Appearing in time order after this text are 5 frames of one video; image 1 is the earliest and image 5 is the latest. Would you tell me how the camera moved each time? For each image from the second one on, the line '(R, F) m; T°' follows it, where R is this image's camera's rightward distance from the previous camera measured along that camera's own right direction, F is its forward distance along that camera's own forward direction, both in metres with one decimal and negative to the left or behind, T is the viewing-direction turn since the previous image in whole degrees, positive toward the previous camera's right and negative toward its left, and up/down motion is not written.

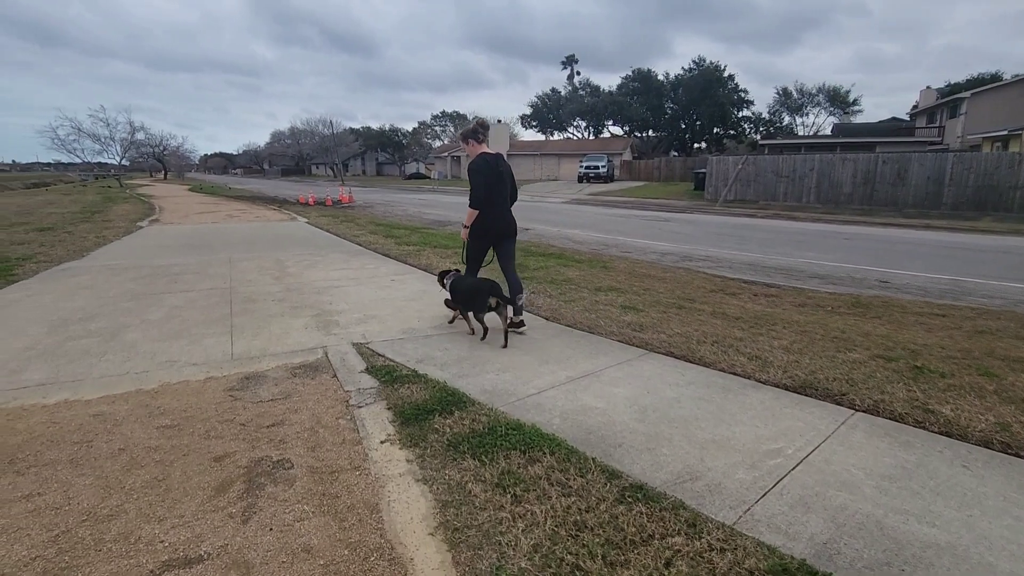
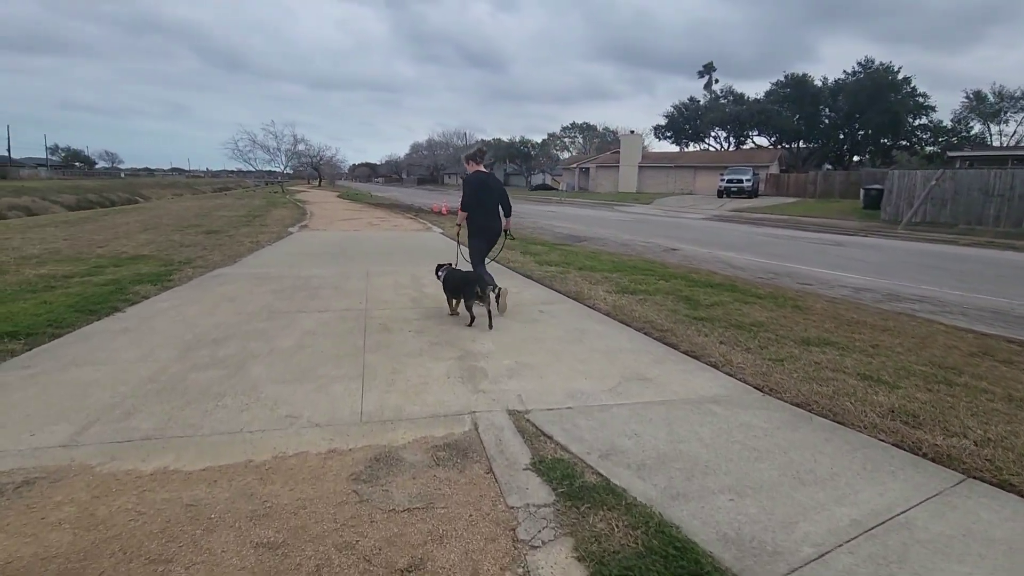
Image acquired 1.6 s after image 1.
(-0.6, +1.1) m; -13°
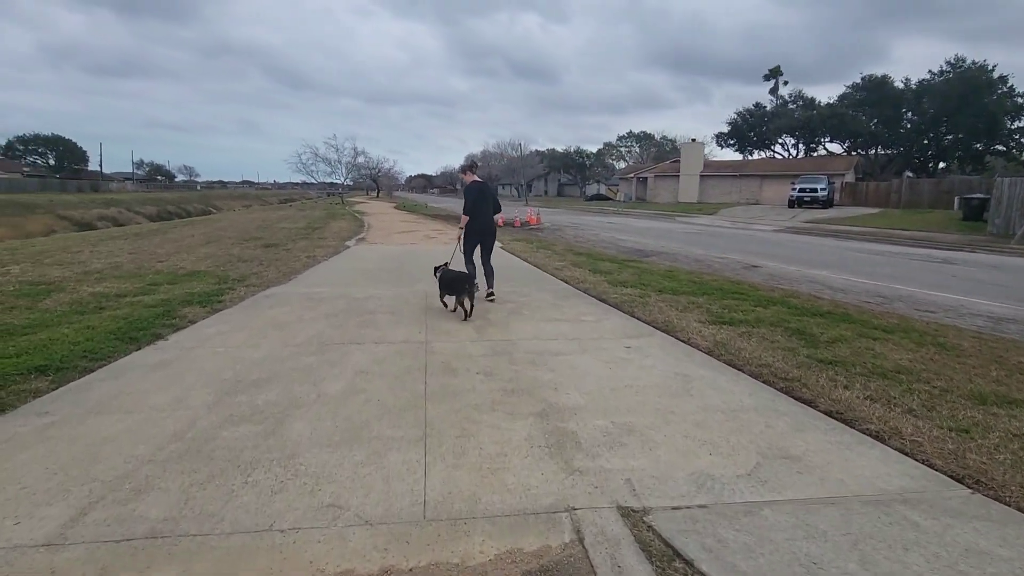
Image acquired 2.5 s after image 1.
(-0.3, +0.8) m; -6°
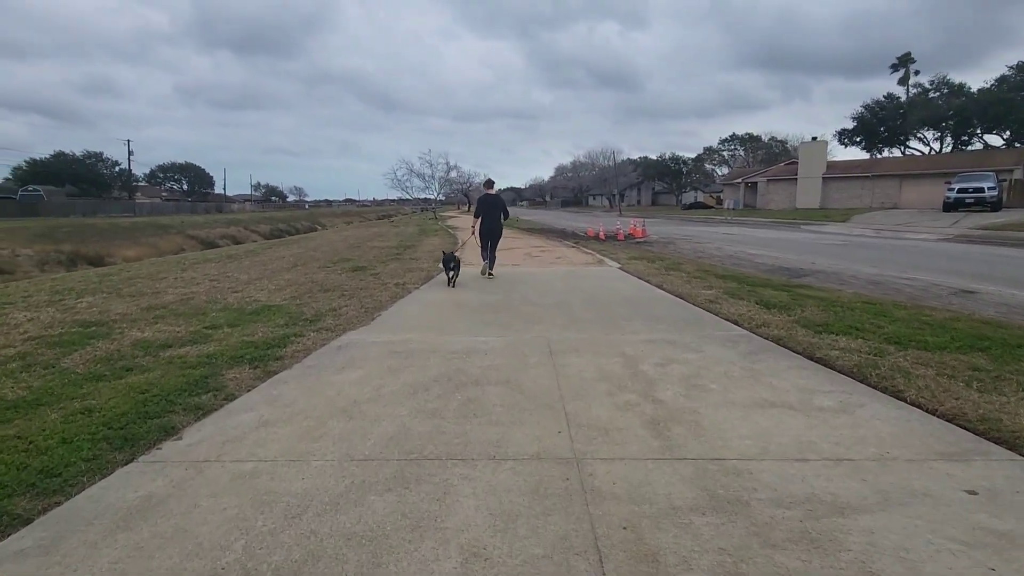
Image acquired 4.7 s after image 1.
(-0.7, +2.0) m; -10°
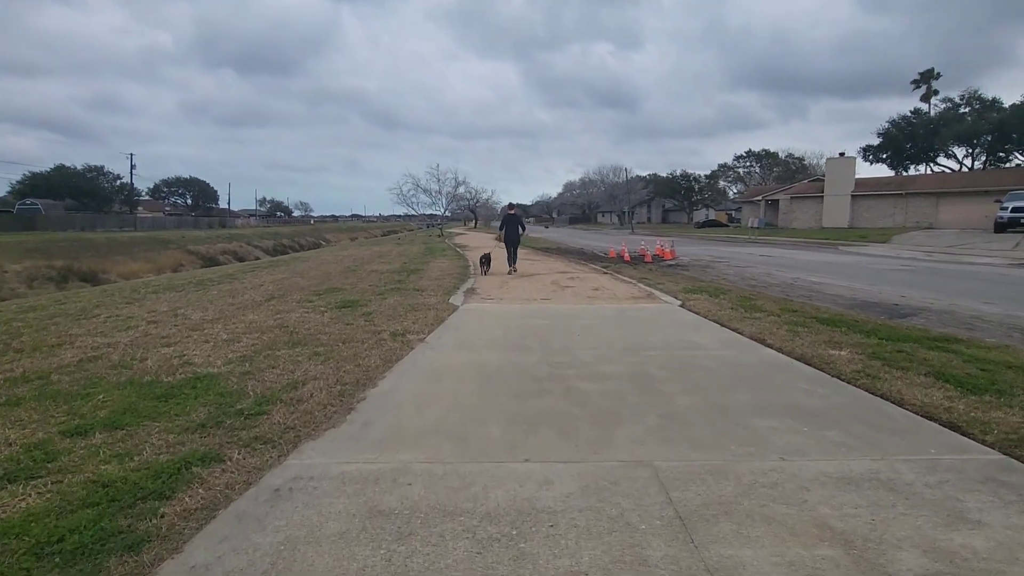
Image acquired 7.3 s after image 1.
(-0.4, +2.4) m; -1°
